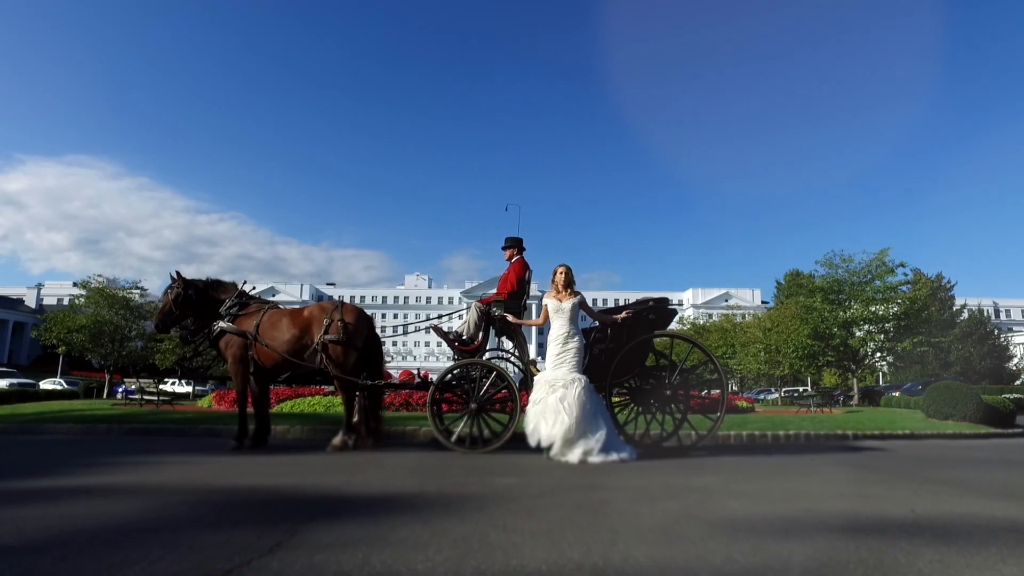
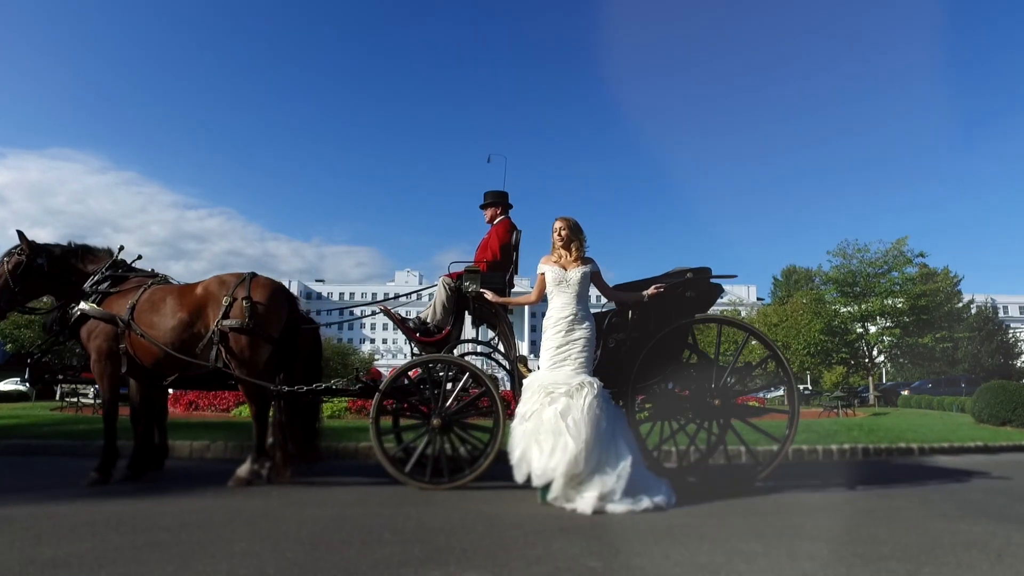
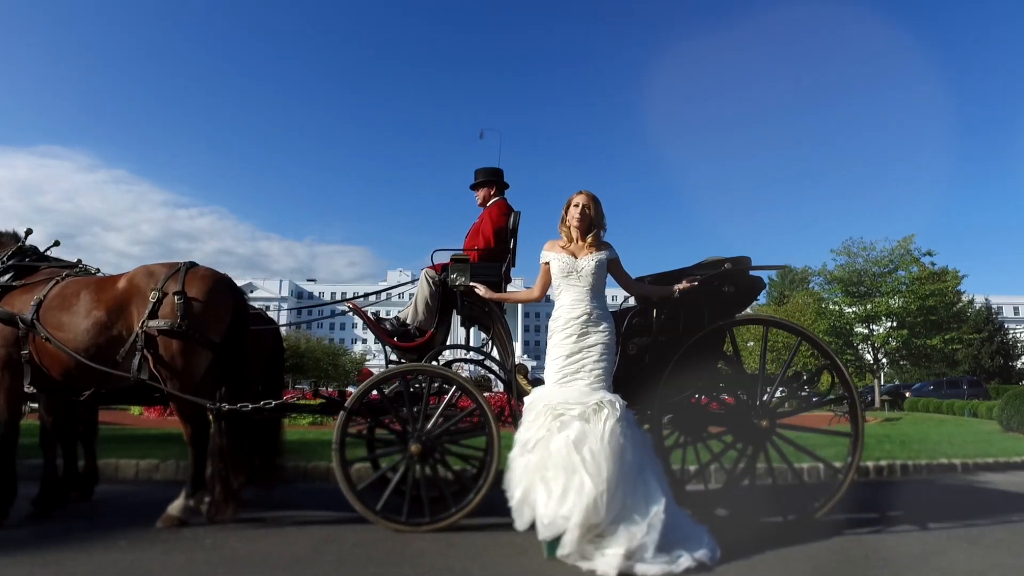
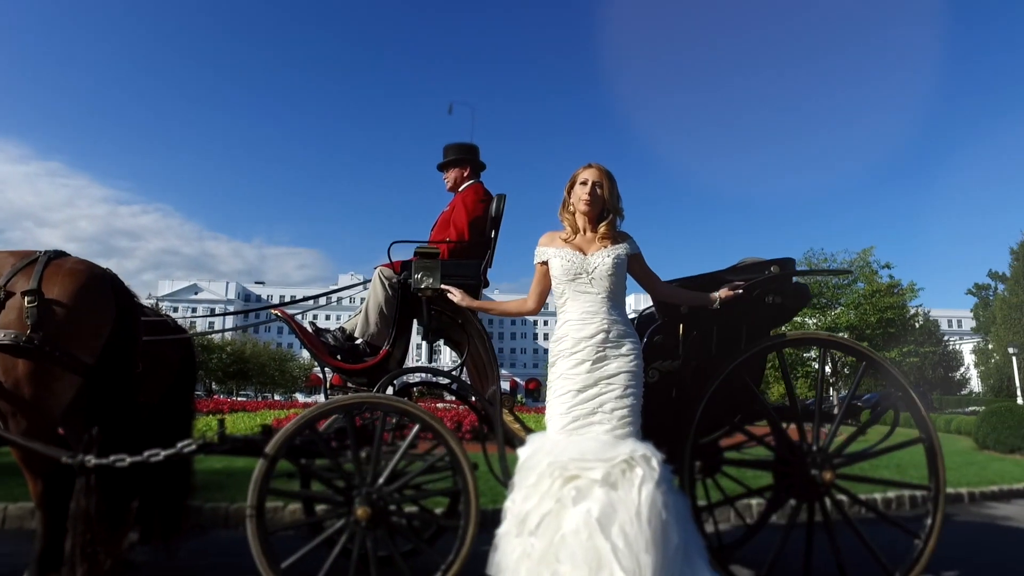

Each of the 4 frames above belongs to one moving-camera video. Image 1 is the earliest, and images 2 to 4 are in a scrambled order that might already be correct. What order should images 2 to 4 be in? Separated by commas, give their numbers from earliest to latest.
2, 3, 4
